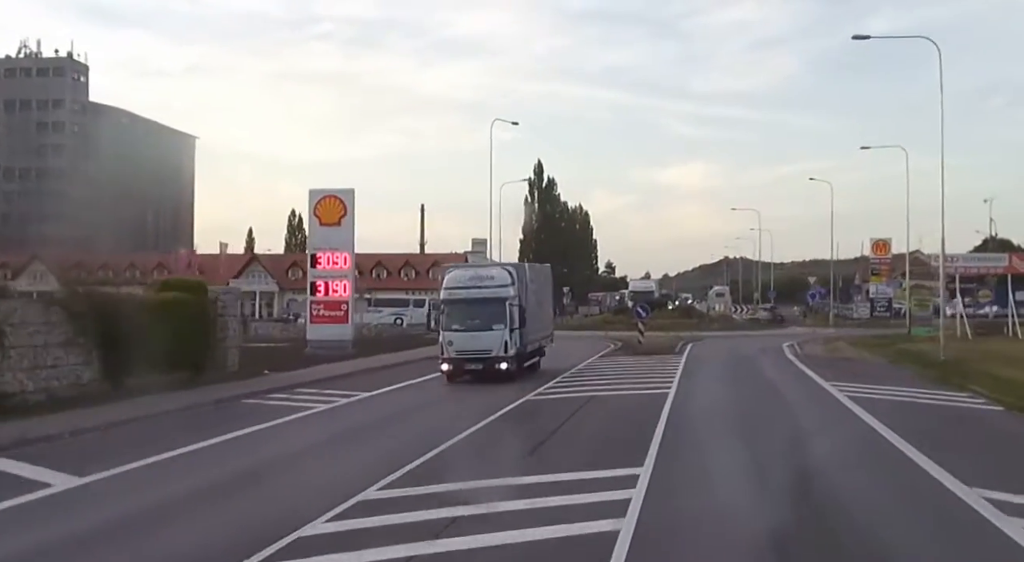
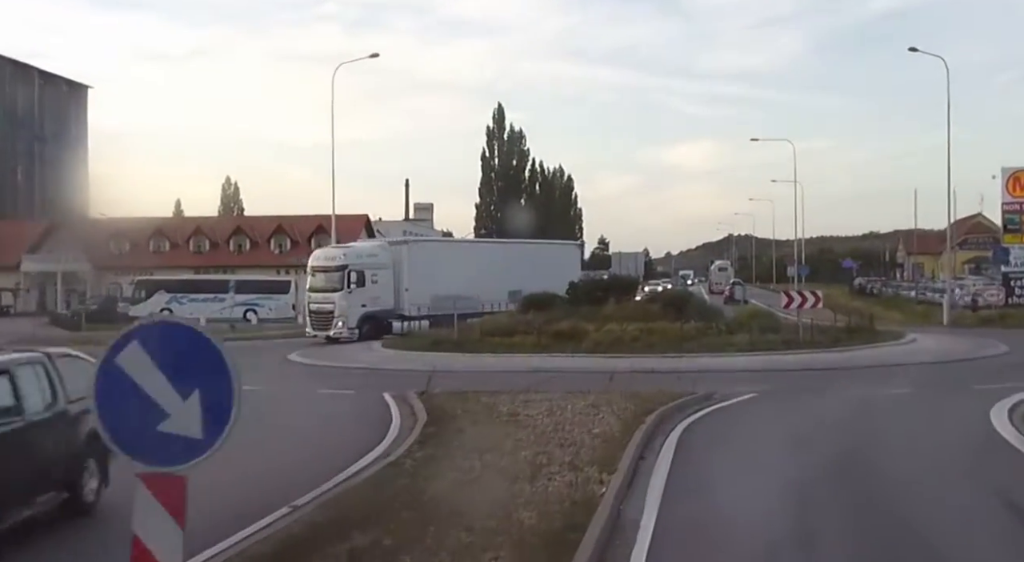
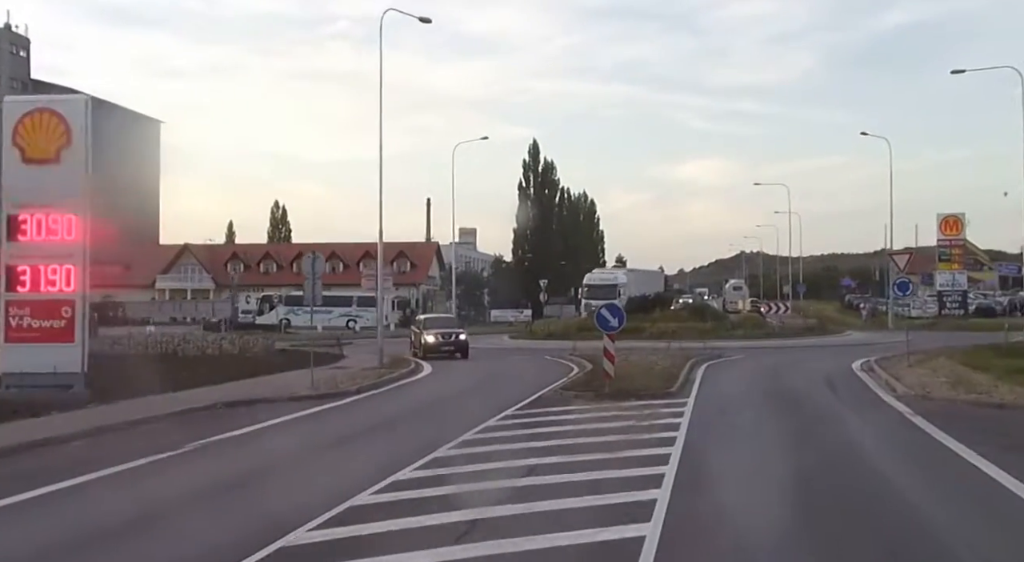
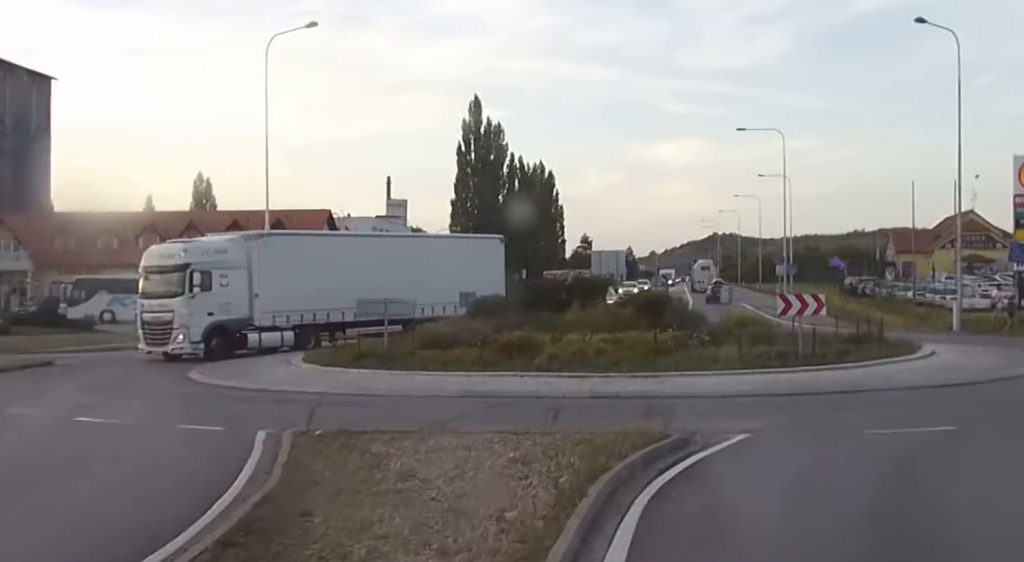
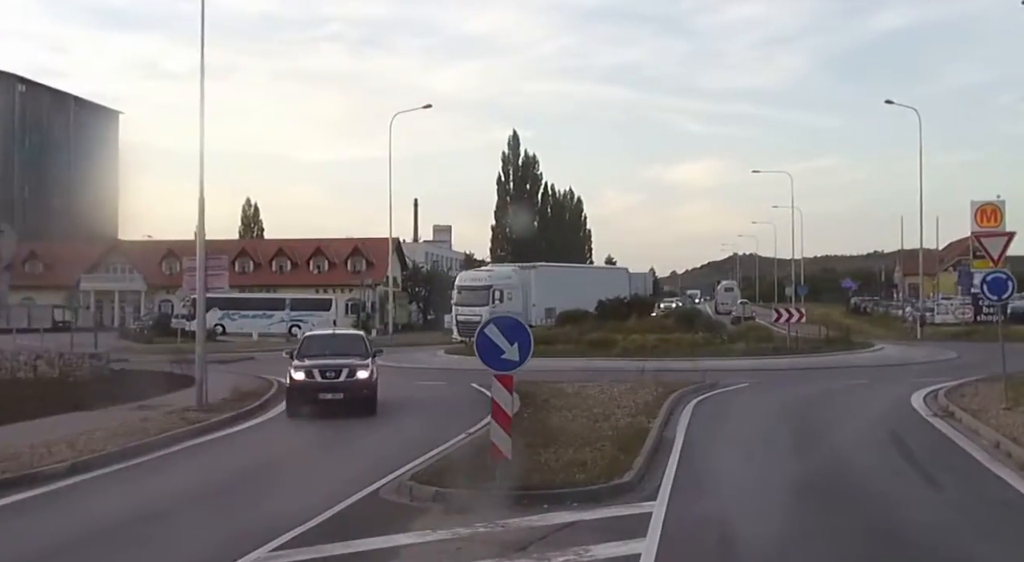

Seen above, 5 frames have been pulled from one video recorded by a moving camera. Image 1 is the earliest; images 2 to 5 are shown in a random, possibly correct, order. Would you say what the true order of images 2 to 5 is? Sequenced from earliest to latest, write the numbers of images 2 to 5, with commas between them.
3, 5, 2, 4
